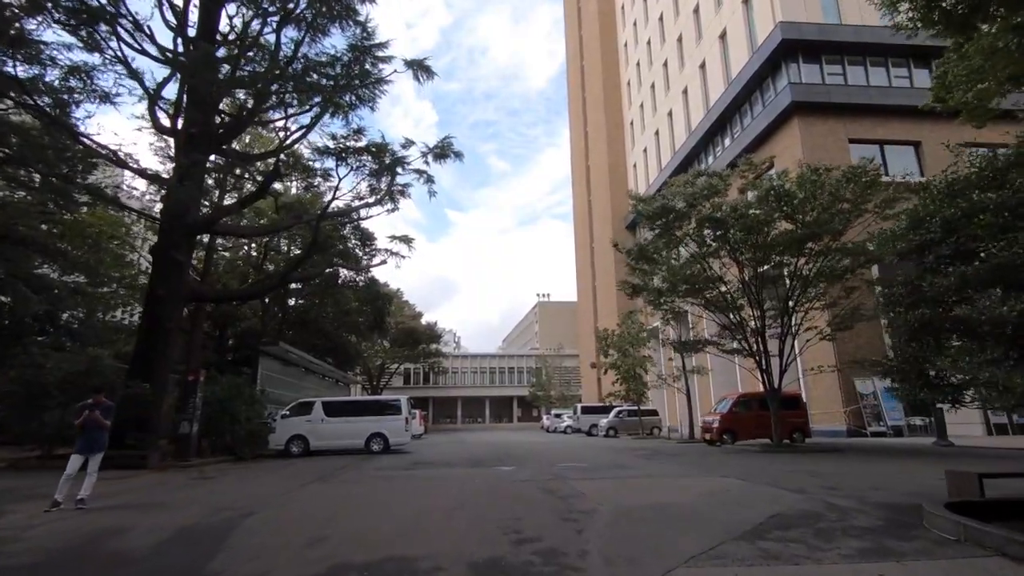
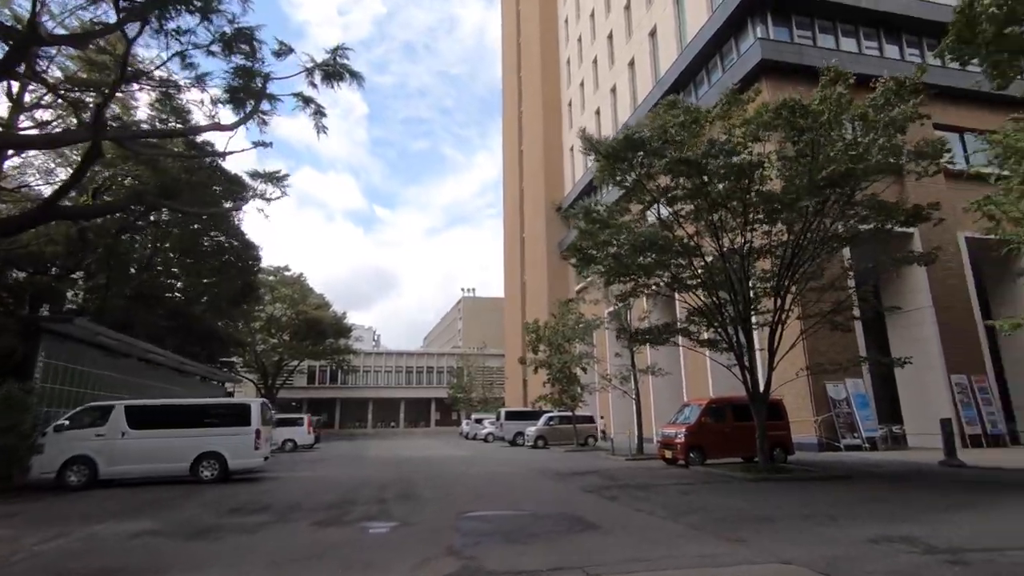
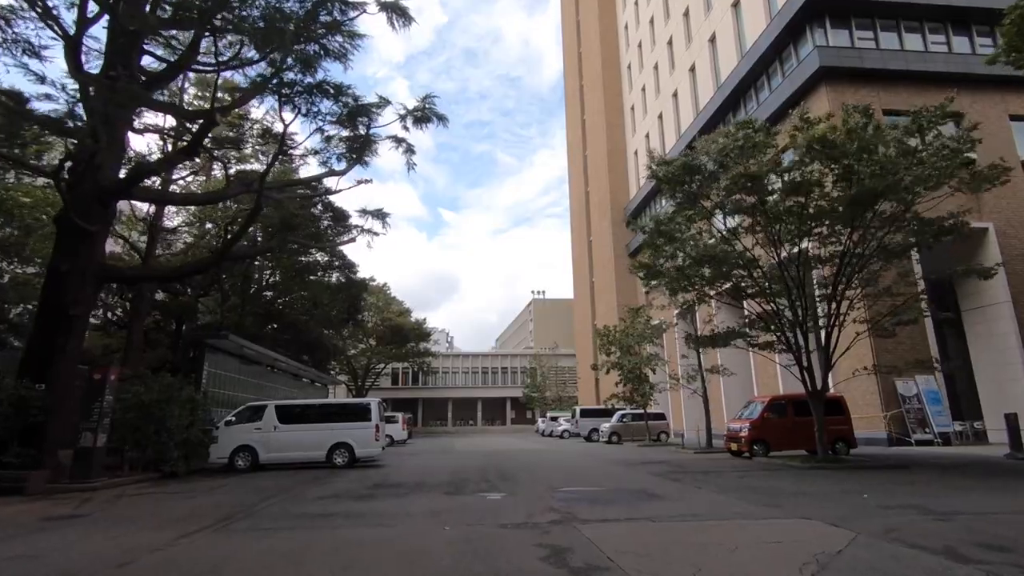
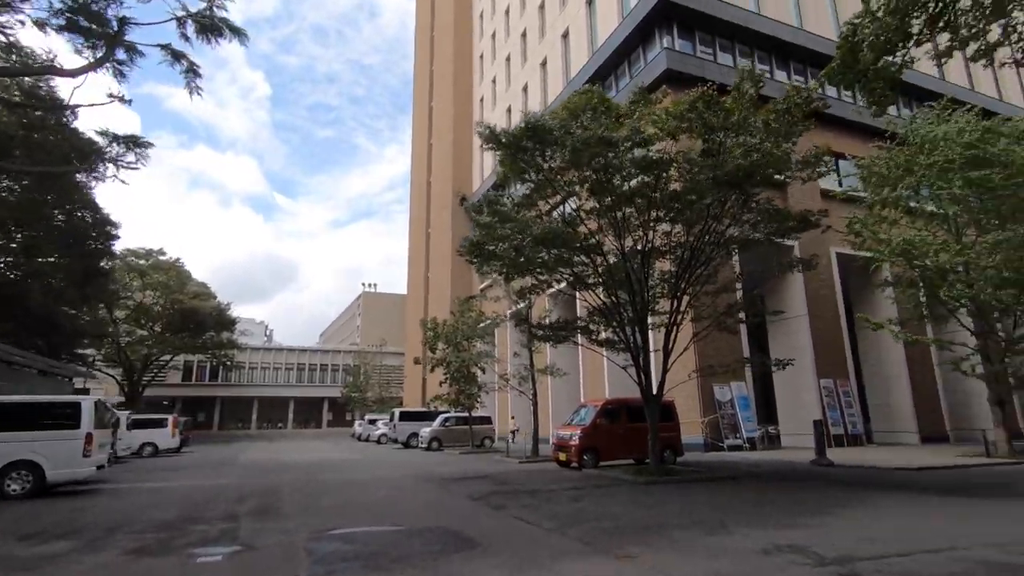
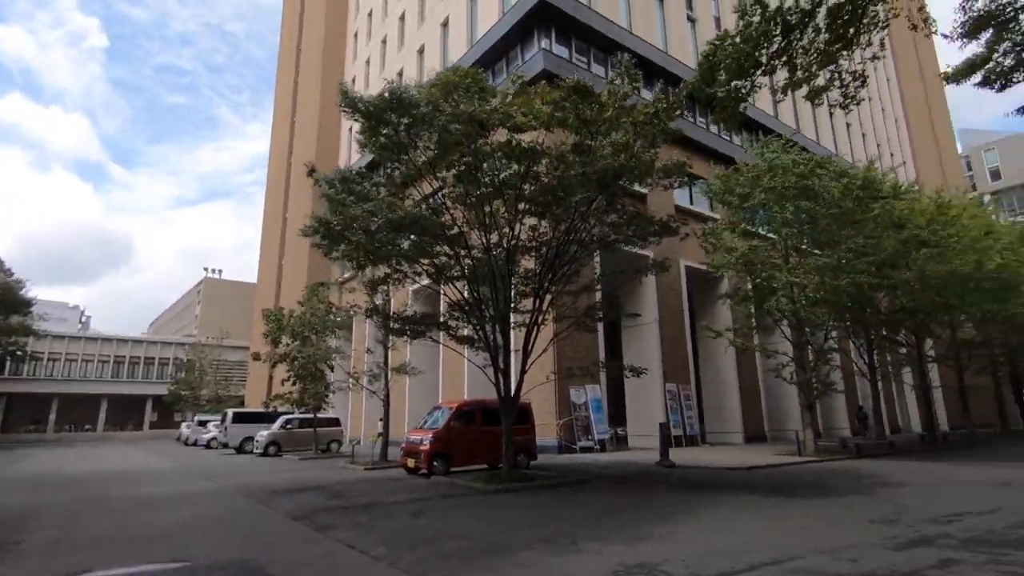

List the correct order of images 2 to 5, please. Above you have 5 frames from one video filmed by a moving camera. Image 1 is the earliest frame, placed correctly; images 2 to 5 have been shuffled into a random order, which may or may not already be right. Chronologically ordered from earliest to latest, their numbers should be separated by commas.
3, 2, 4, 5
